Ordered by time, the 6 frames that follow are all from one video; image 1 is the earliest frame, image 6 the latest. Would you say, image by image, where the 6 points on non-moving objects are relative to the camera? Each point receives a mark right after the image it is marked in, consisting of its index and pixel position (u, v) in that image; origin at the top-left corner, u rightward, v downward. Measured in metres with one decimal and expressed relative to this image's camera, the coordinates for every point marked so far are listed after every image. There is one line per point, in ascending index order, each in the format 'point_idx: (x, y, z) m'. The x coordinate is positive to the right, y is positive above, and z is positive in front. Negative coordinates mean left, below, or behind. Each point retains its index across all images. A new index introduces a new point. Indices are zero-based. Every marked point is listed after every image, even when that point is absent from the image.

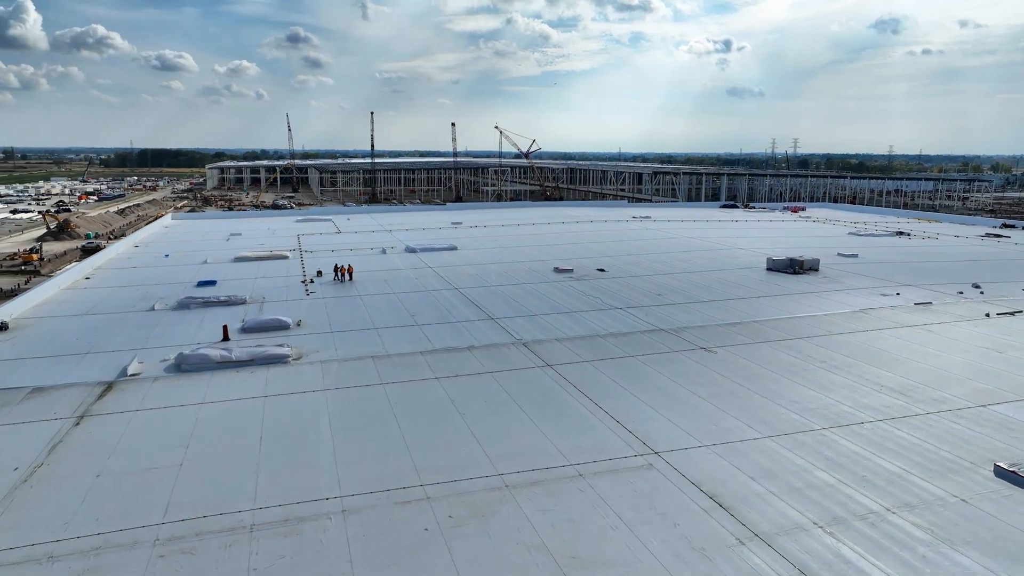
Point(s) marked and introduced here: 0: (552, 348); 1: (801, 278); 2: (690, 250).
0: (+0.6, -0.9, +10.4) m
1: (+6.4, +0.2, +15.6) m
2: (+5.0, +1.0, +19.8) m
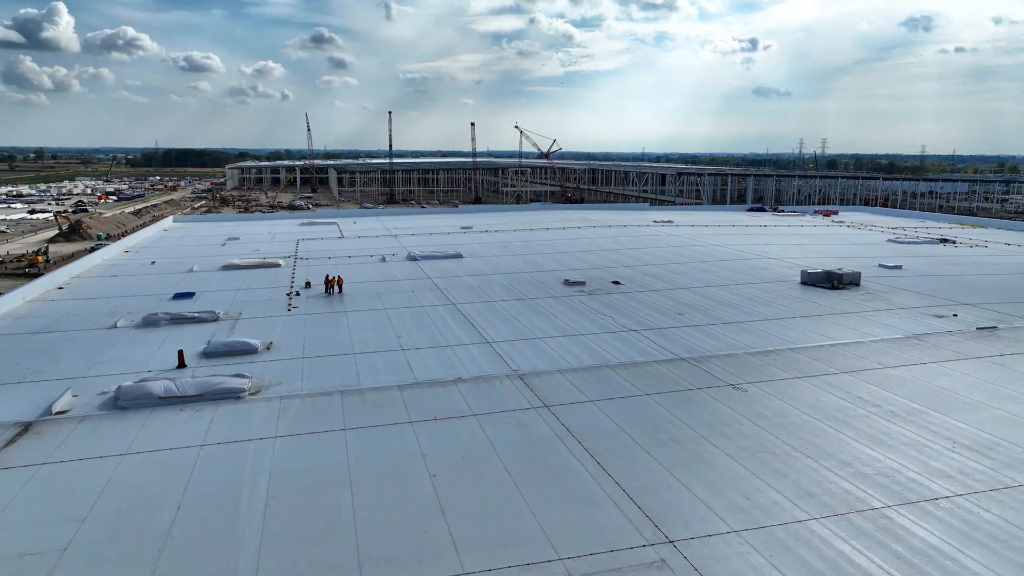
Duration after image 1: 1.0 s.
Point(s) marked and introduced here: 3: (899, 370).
0: (+0.5, -1.2, +8.9) m
1: (+6.5, -0.1, +13.9) m
2: (+5.2, +0.7, +18.1) m
3: (+5.0, -1.1, +9.2) m
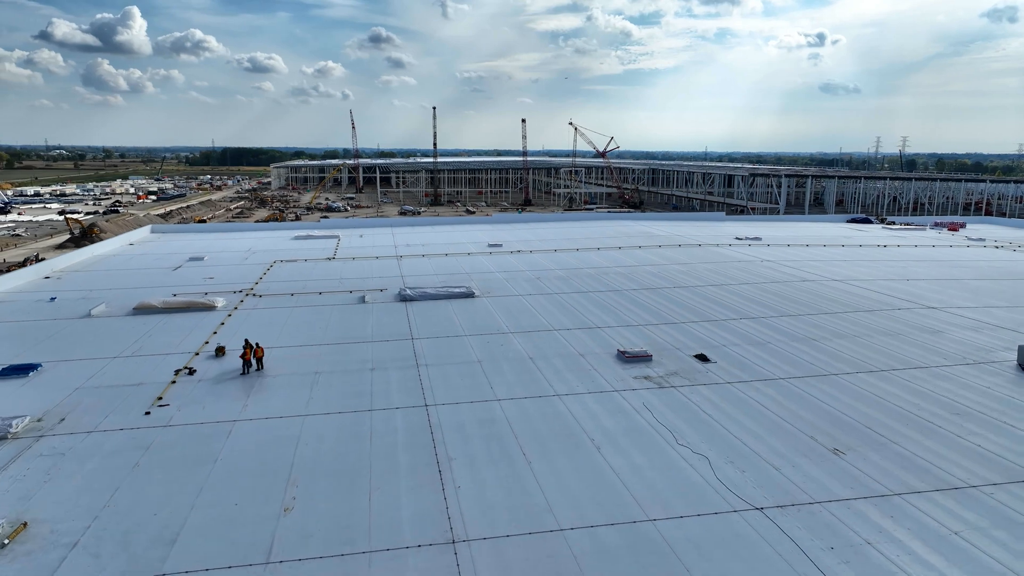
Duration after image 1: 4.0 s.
0: (+0.3, -2.2, +3.2) m
1: (+6.6, -1.3, +7.7) m
2: (+5.7, -0.4, +12.0) m
3: (+4.8, -2.2, +3.1) m
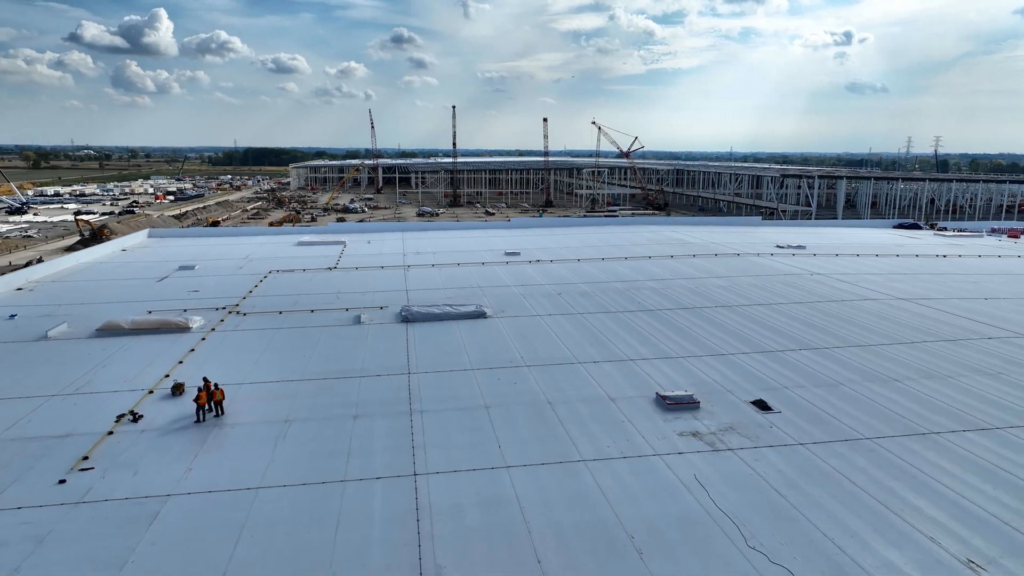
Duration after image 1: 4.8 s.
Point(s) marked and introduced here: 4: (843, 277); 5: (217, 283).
0: (+0.2, -2.6, +1.4) m
1: (+6.7, -1.6, +5.8) m
2: (+5.9, -0.8, +10.1) m
3: (+4.8, -2.5, +1.2) m
4: (+7.3, +0.3, +15.5) m
5: (-6.4, +0.1, +15.4) m
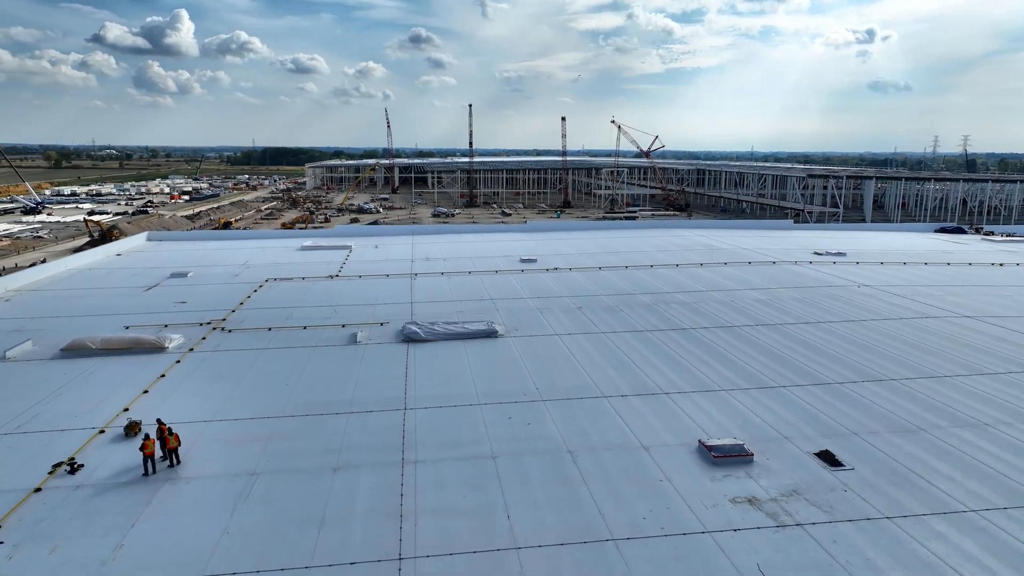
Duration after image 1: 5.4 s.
0: (+0.2, -2.8, +0.1) m
1: (+6.8, -1.9, +4.3) m
2: (+6.1, -1.0, +8.6) m
3: (+4.7, -2.8, -0.2) m
4: (+7.6, 0.0, +14.0) m
5: (-6.1, -0.1, +14.2) m
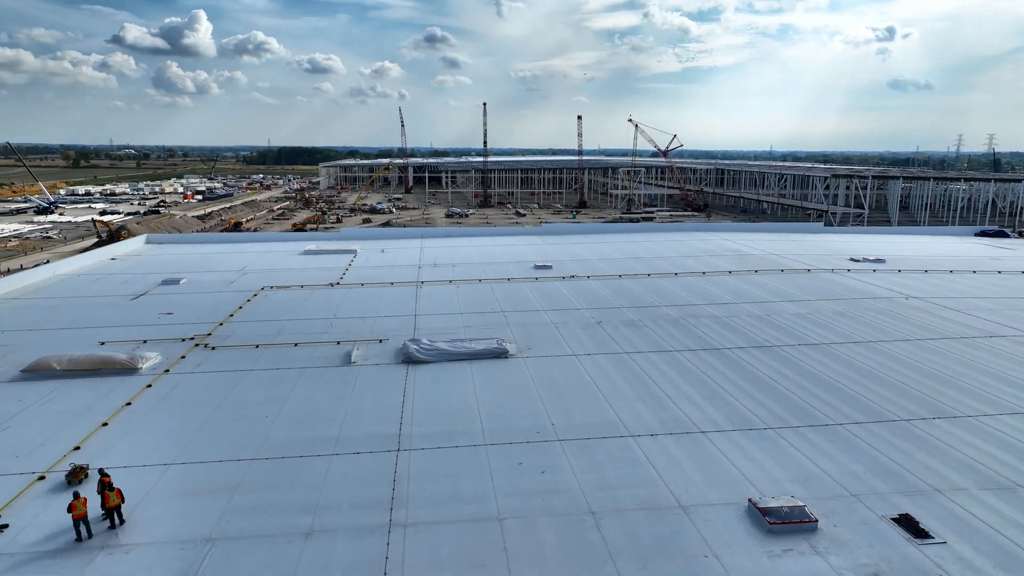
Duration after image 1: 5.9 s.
0: (+0.1, -3.0, -1.1) m
1: (+6.8, -2.1, +3.0) m
2: (+6.2, -1.3, +7.3) m
3: (+4.7, -3.0, -1.5) m
4: (+7.8, -0.2, +12.7) m
5: (-5.9, -0.3, +13.1) m
